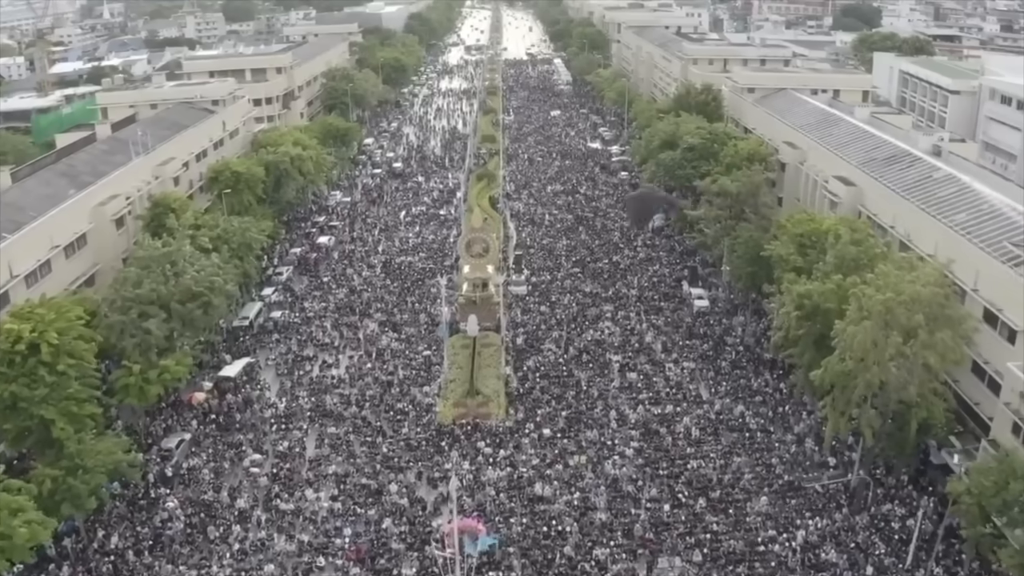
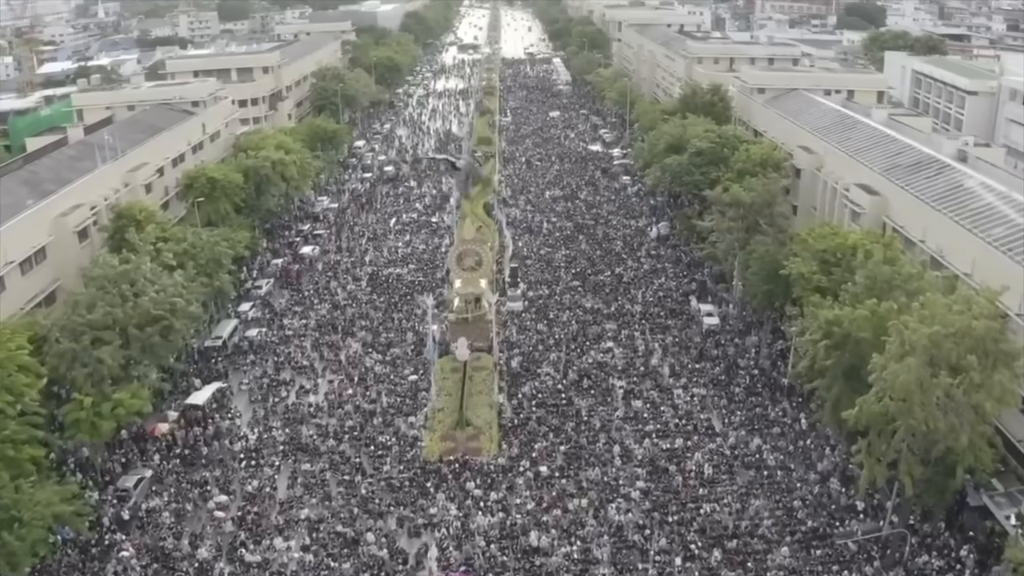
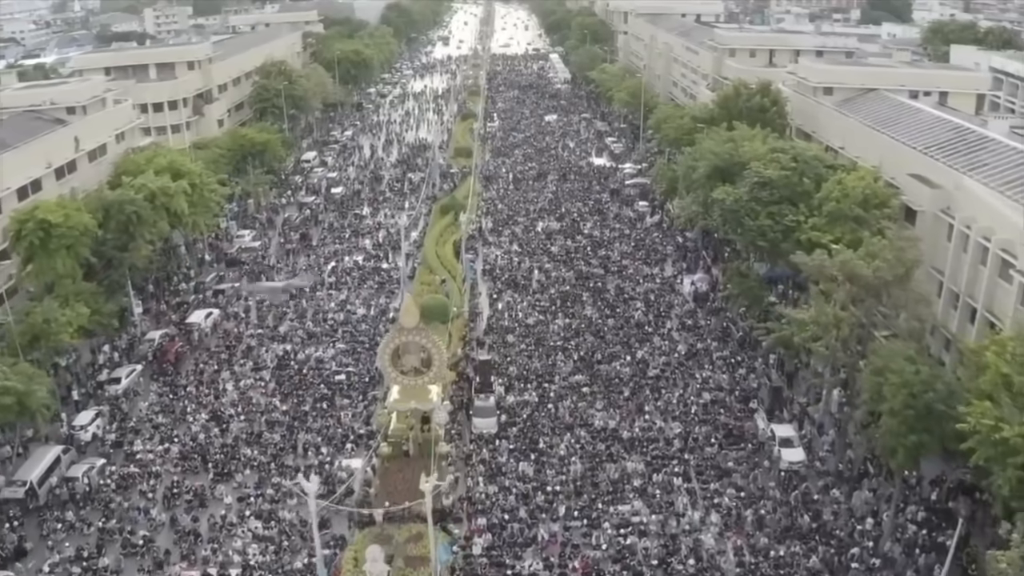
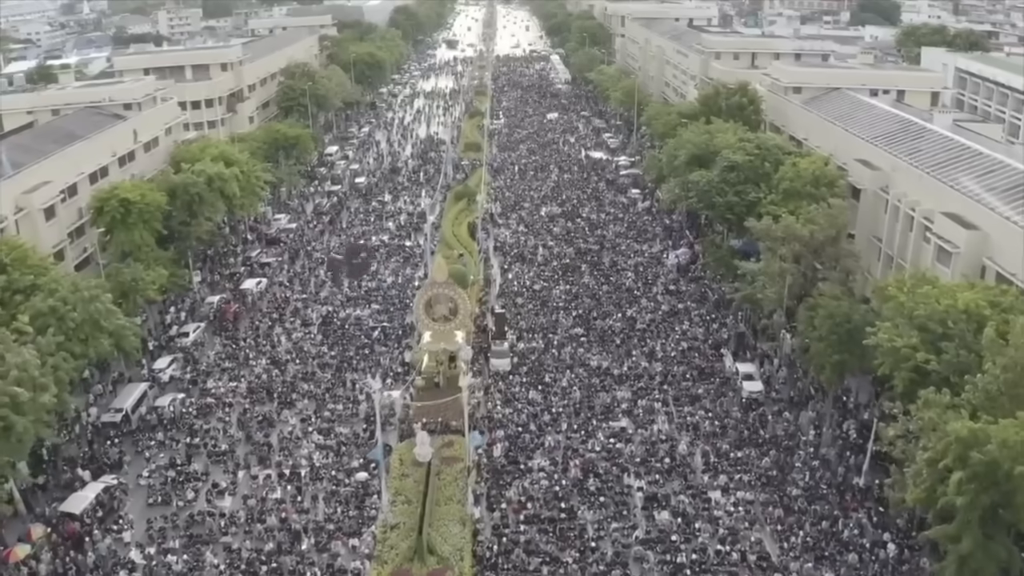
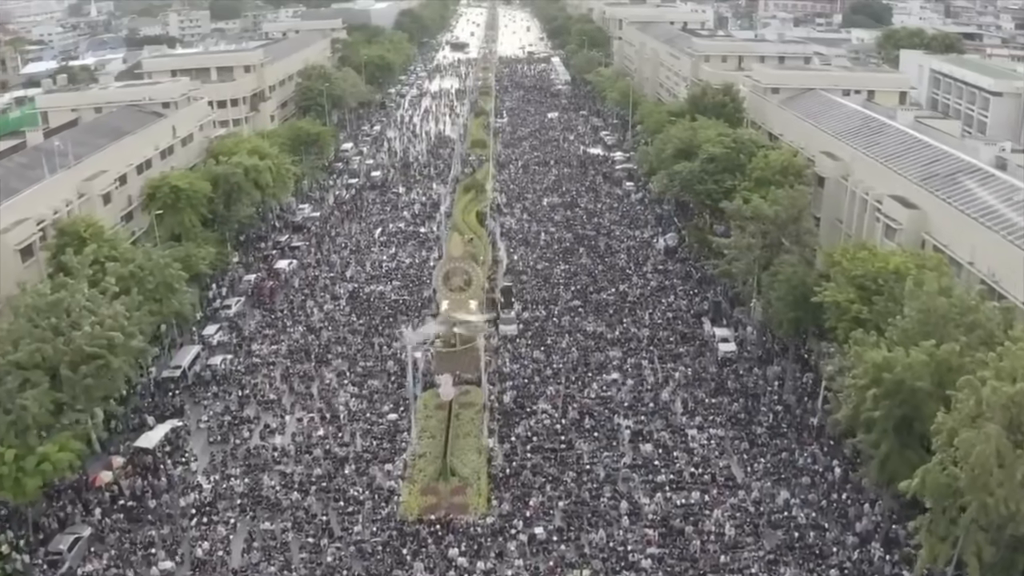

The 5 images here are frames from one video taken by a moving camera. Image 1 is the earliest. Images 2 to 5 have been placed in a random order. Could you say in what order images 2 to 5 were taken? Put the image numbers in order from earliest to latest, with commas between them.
2, 5, 4, 3
